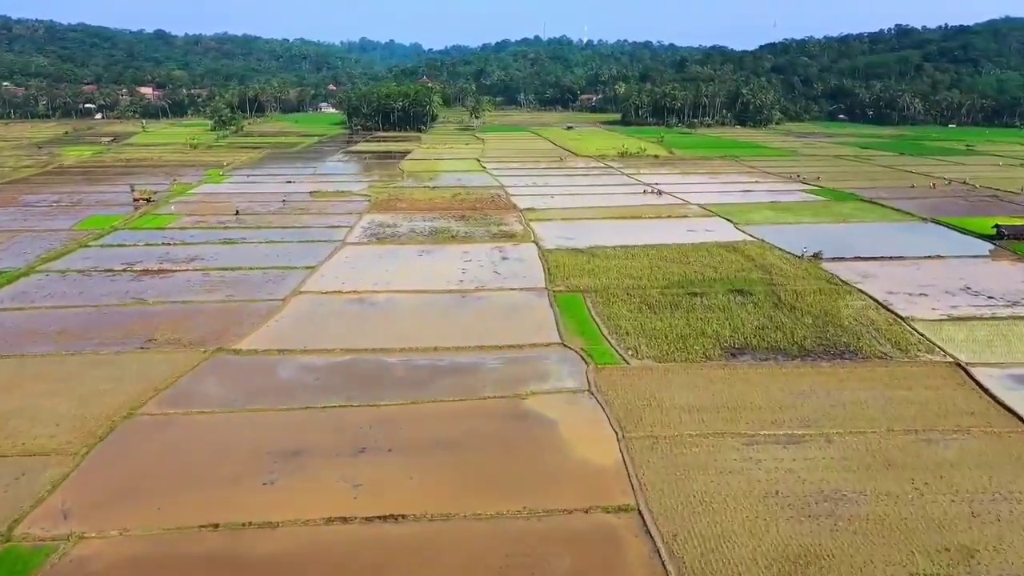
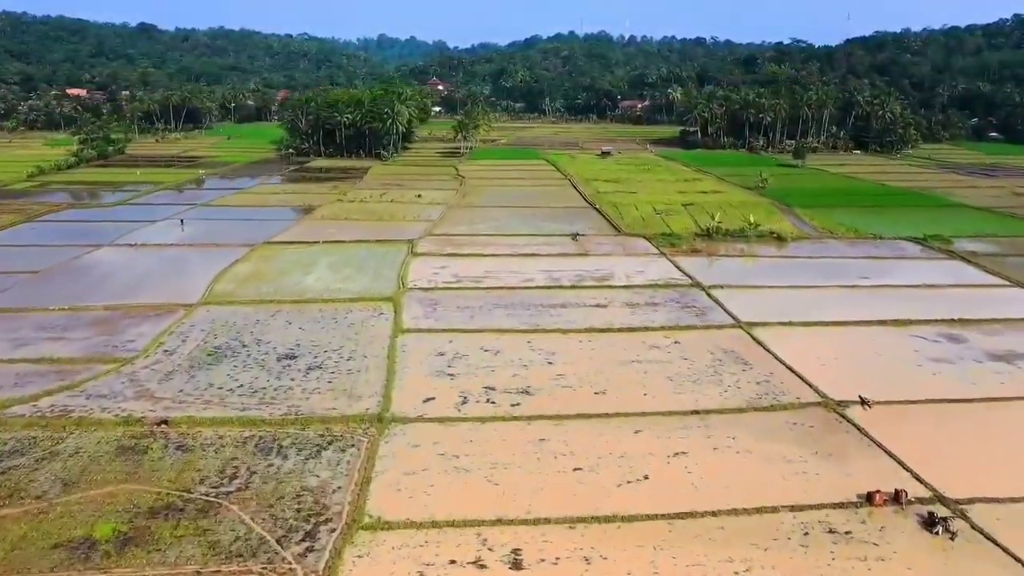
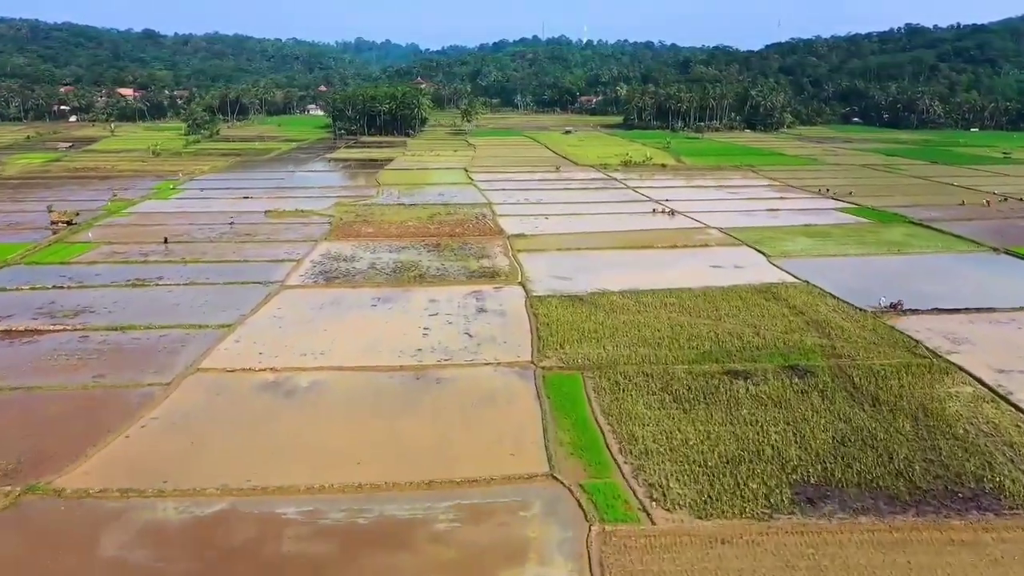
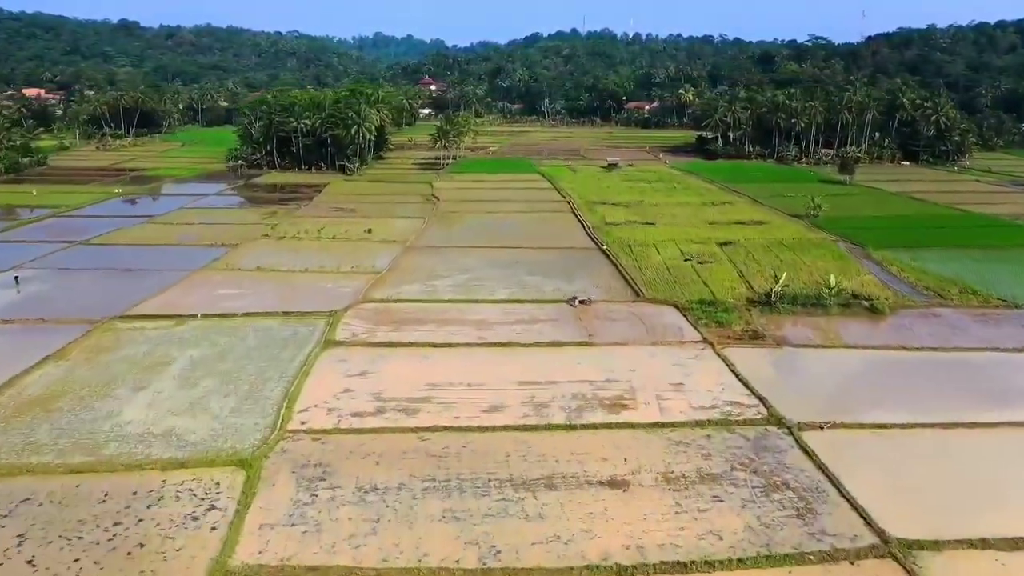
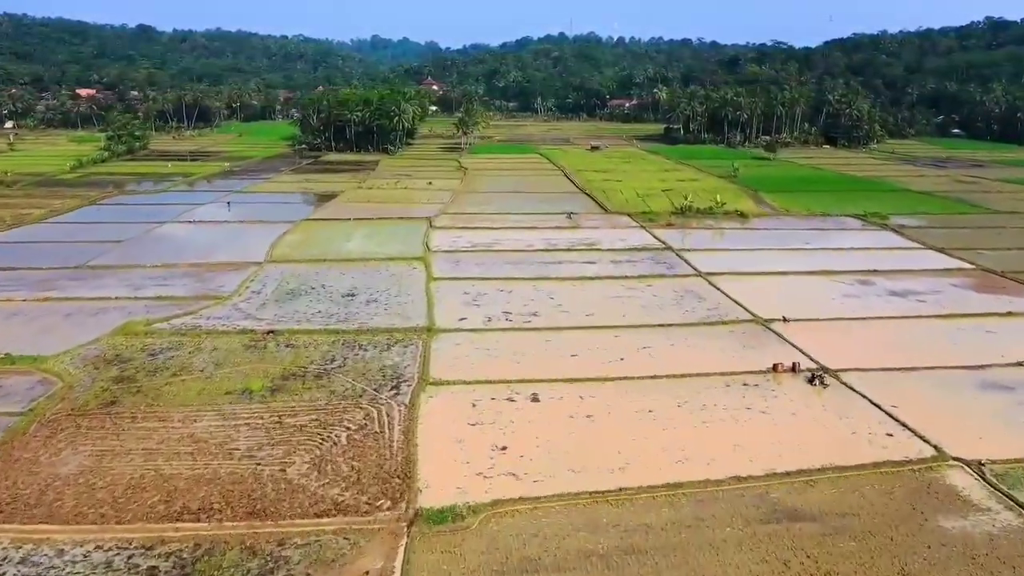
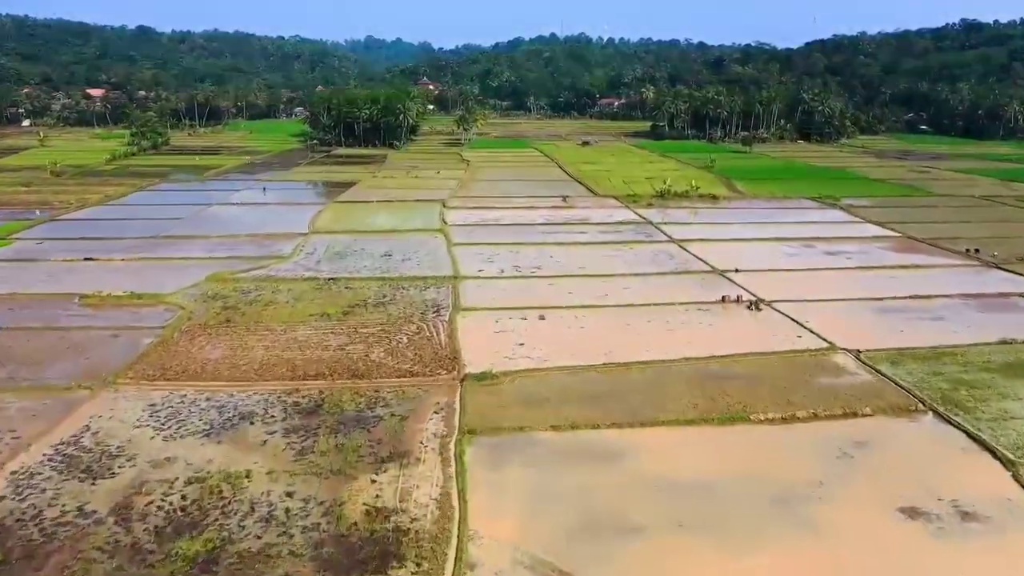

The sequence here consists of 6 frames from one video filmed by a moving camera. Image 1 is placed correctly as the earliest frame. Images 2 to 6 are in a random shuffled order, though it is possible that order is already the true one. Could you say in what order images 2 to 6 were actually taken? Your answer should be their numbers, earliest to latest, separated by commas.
3, 6, 5, 2, 4
